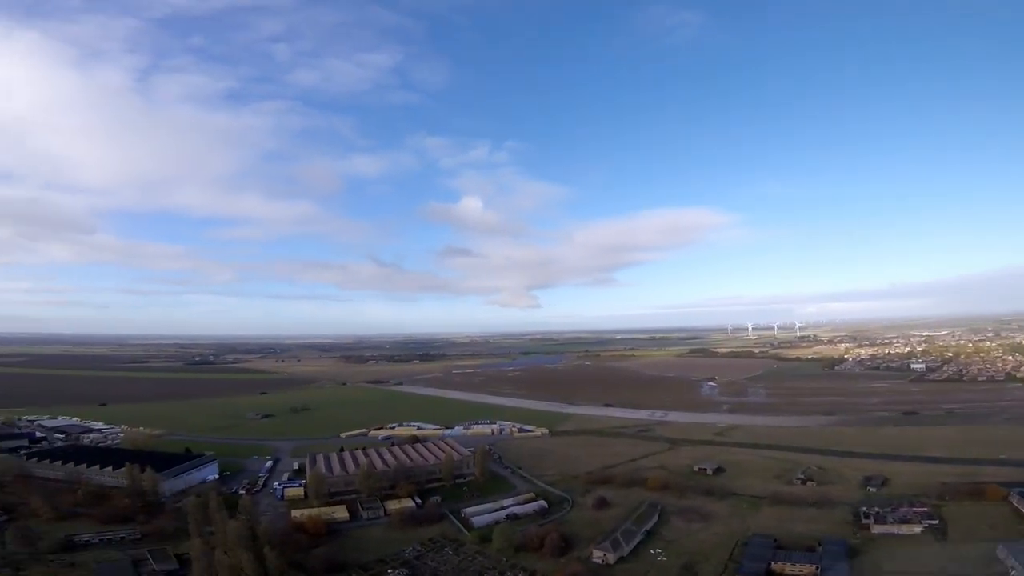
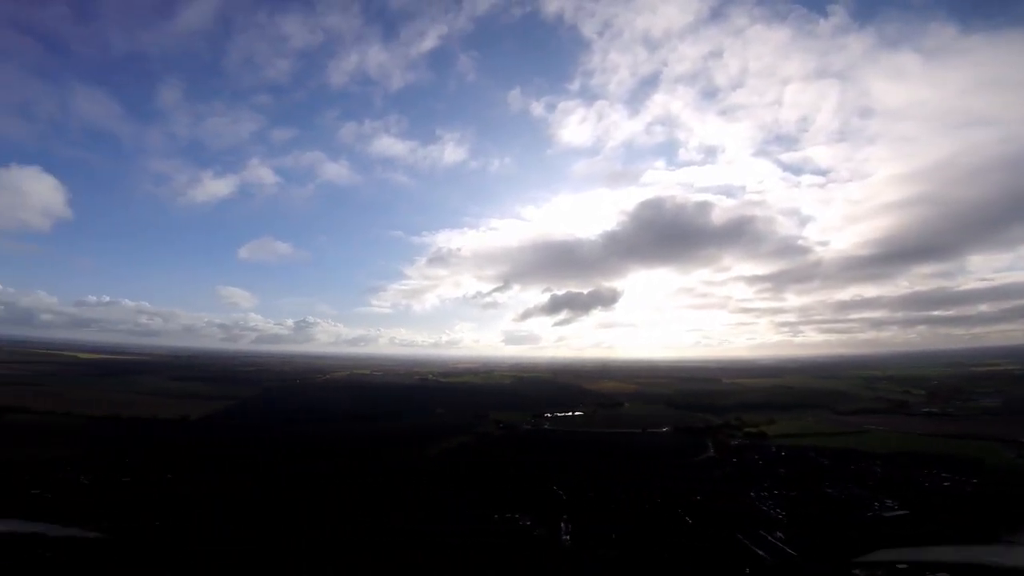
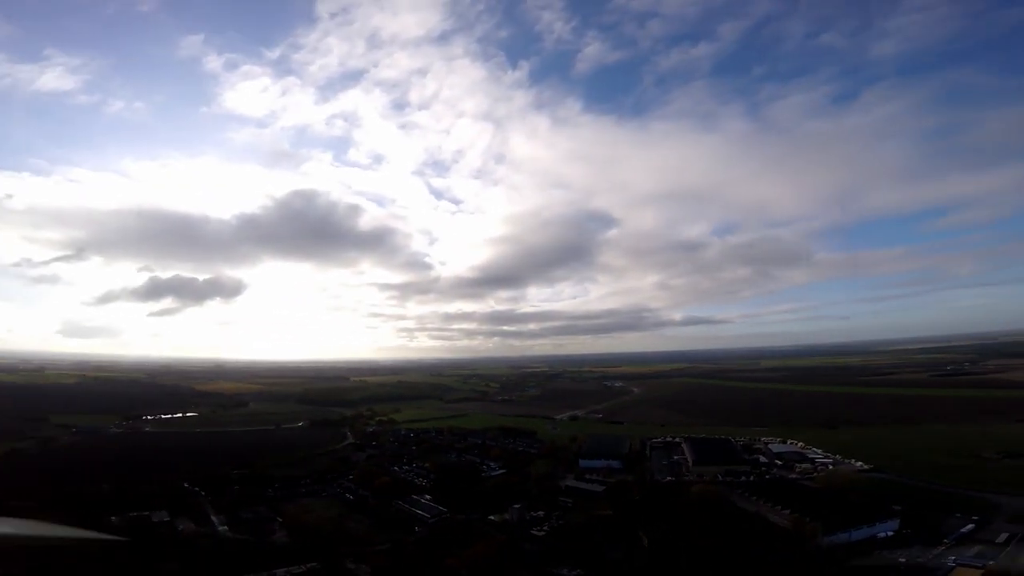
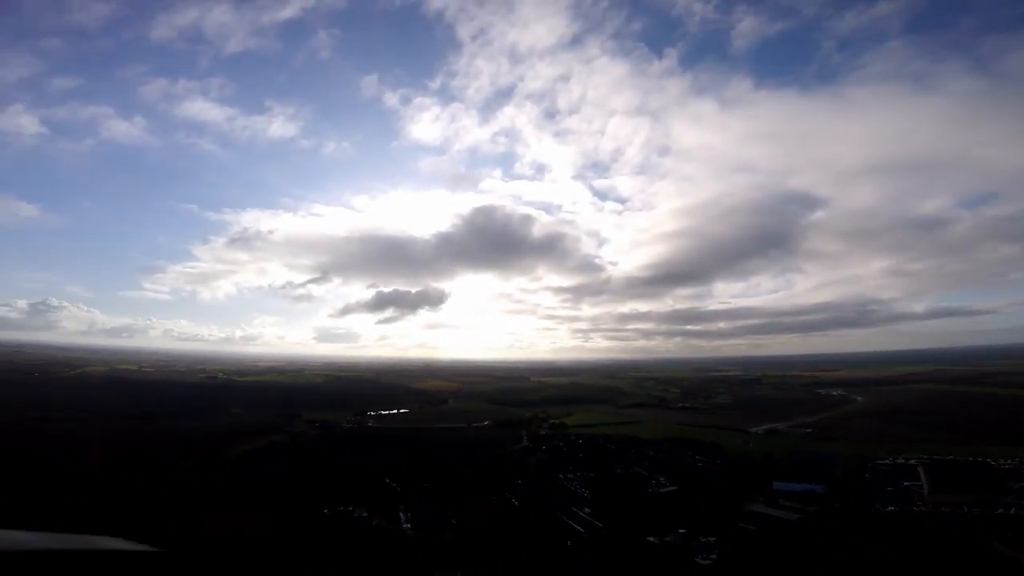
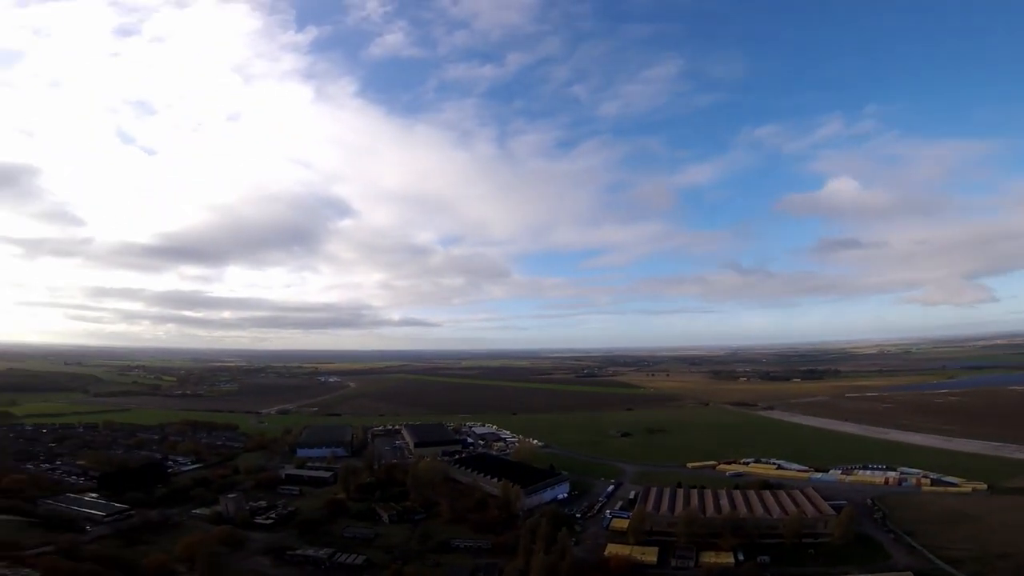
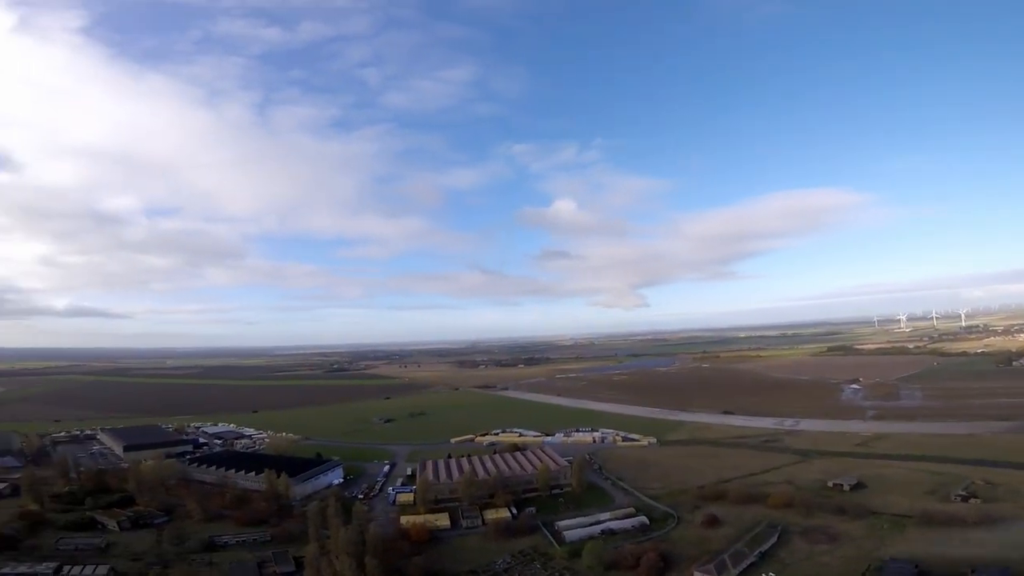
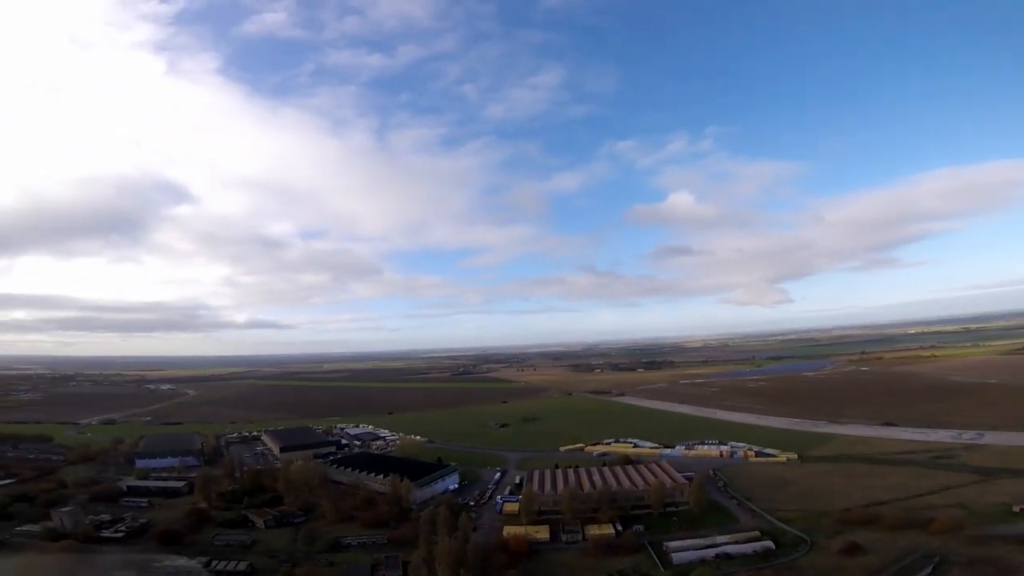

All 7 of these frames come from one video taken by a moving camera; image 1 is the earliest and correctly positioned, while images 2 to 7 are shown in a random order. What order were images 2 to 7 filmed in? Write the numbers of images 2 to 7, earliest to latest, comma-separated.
6, 7, 5, 3, 4, 2
